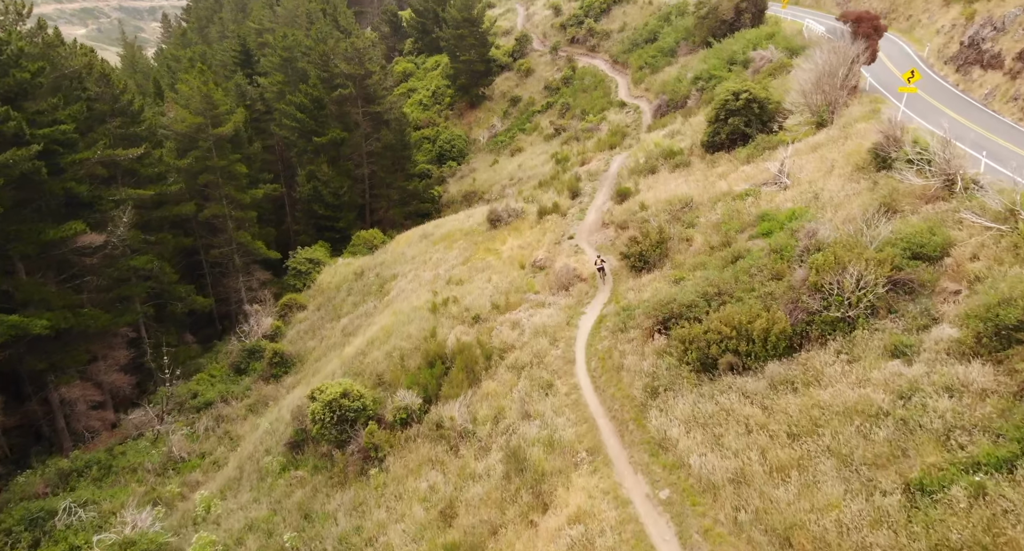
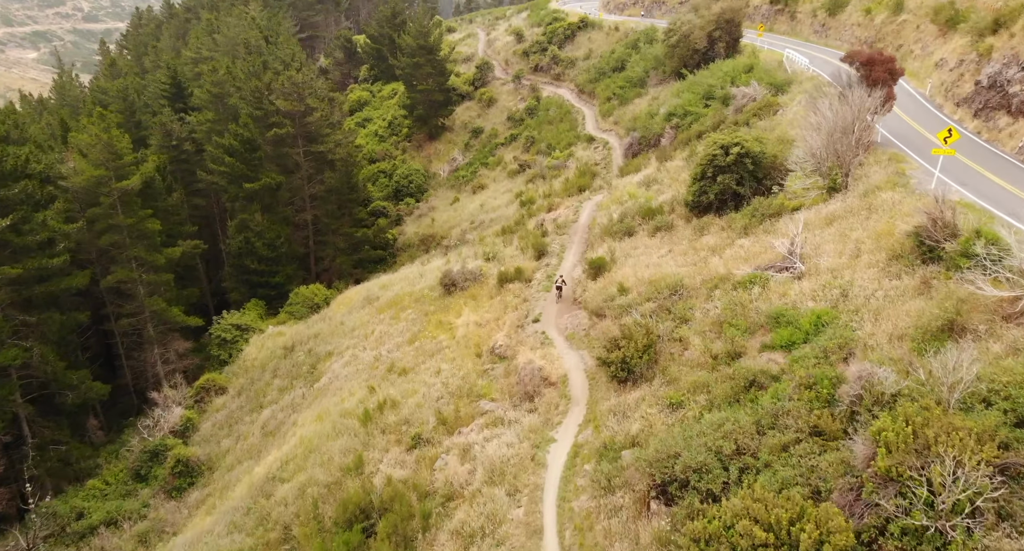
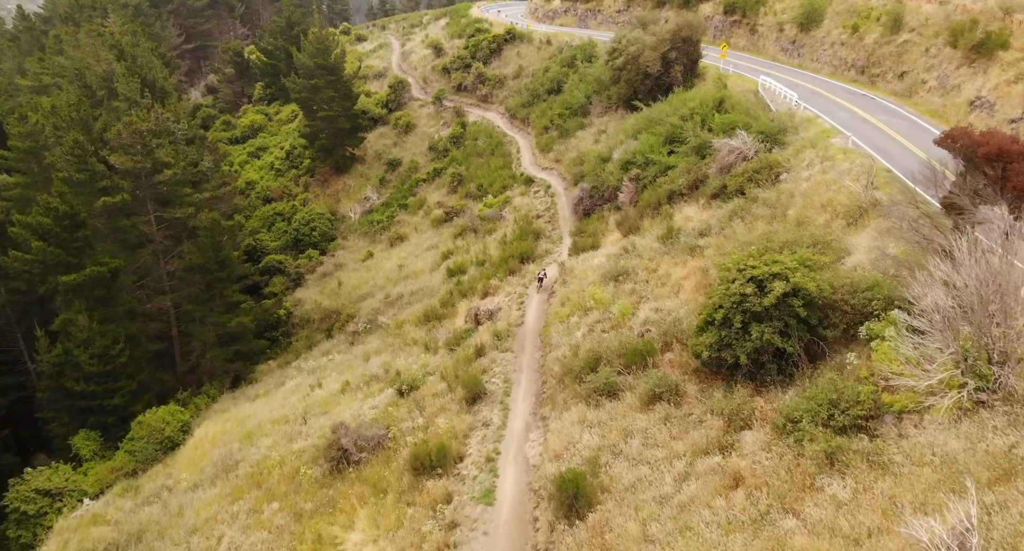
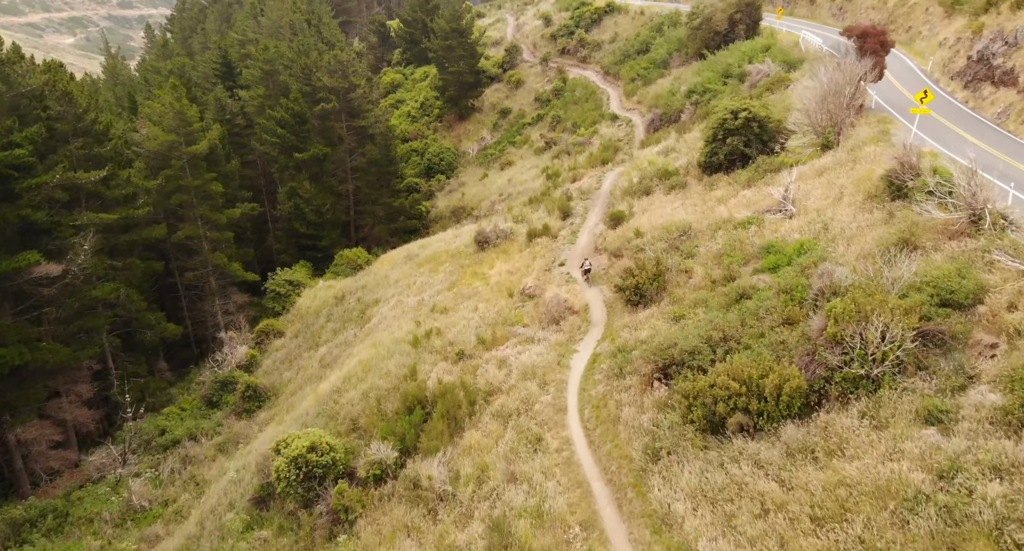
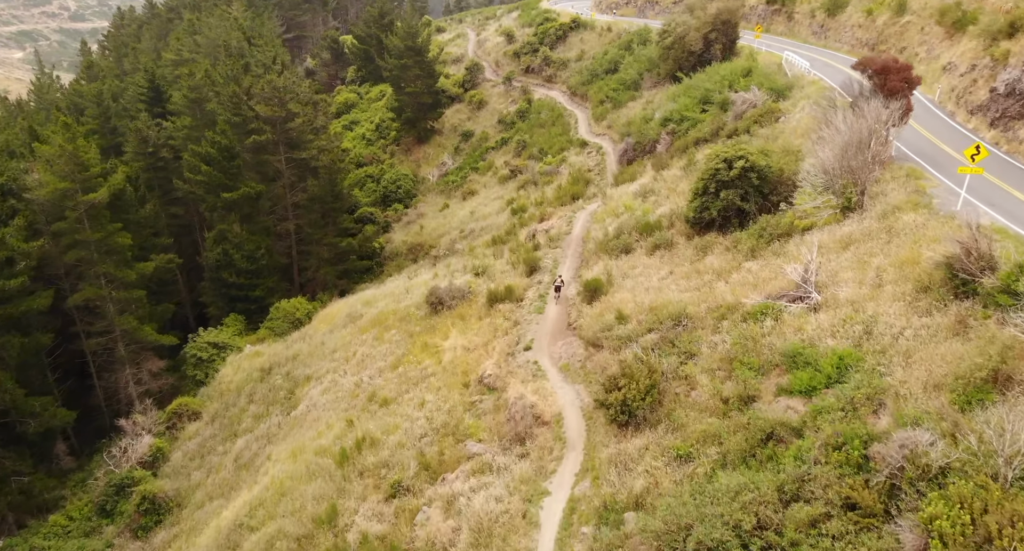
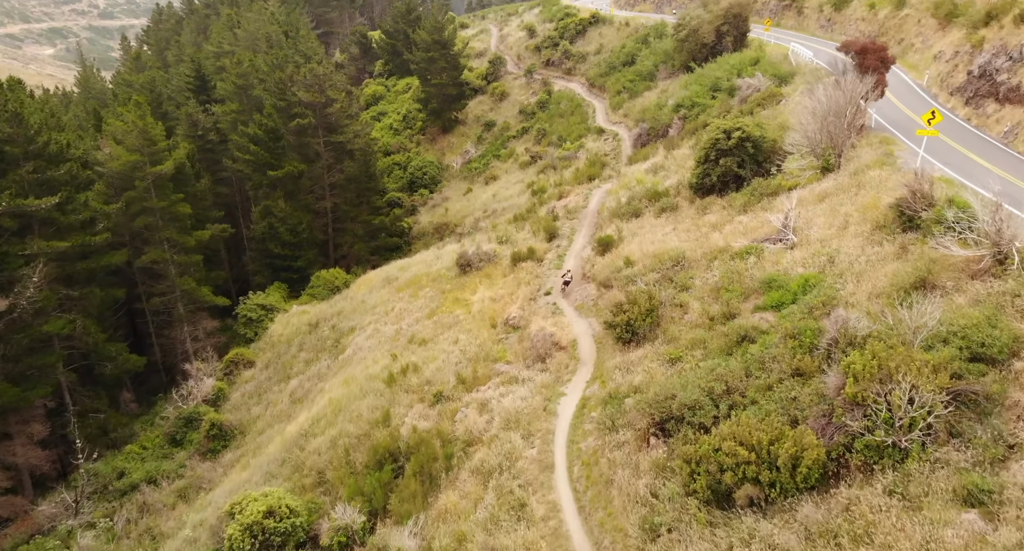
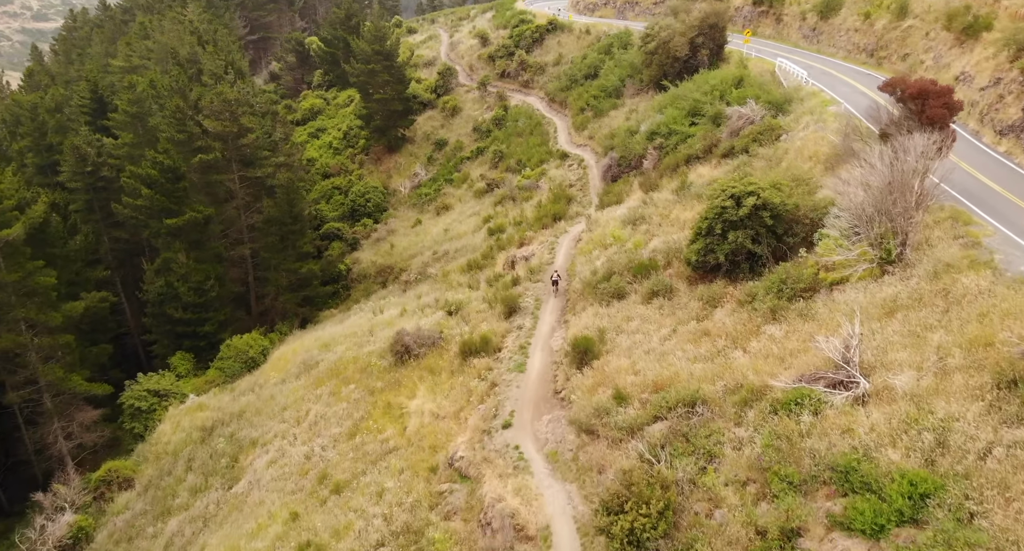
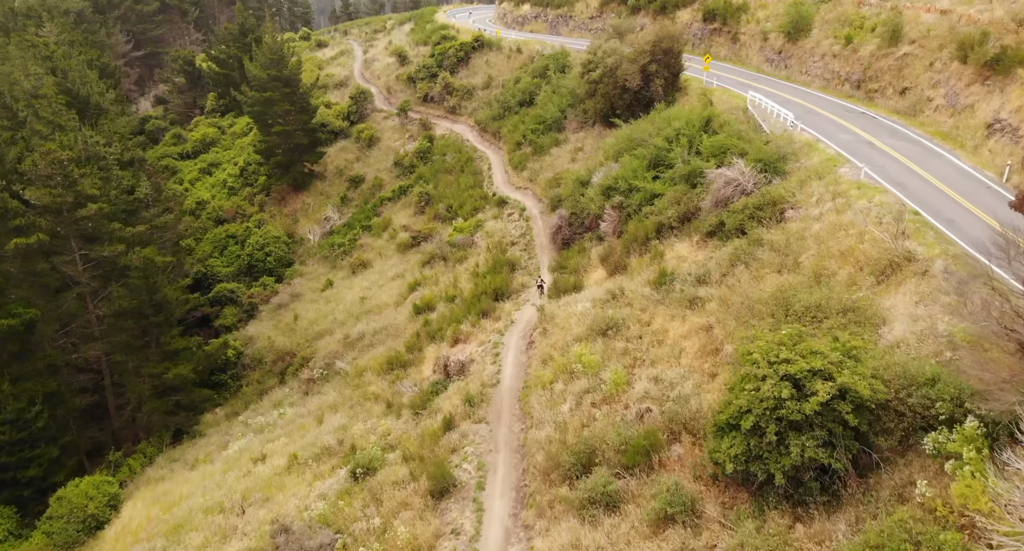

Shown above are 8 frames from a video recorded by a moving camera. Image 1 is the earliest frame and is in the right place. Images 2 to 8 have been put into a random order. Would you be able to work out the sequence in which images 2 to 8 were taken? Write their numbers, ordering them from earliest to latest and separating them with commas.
4, 6, 2, 5, 7, 3, 8
